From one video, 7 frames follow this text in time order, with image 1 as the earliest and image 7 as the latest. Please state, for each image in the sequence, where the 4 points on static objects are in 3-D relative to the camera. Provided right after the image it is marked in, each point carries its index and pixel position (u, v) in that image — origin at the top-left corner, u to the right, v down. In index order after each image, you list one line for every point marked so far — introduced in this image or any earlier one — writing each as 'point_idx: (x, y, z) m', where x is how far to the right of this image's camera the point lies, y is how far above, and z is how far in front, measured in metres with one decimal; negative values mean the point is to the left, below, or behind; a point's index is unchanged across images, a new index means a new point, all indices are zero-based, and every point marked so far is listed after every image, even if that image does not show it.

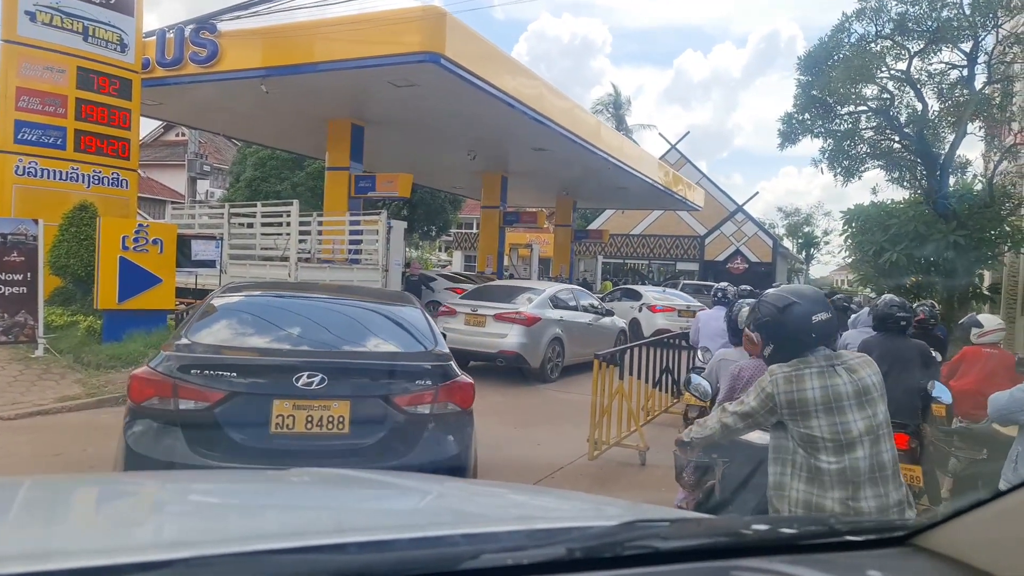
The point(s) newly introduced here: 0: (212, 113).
0: (-6.3, +3.7, +16.1) m
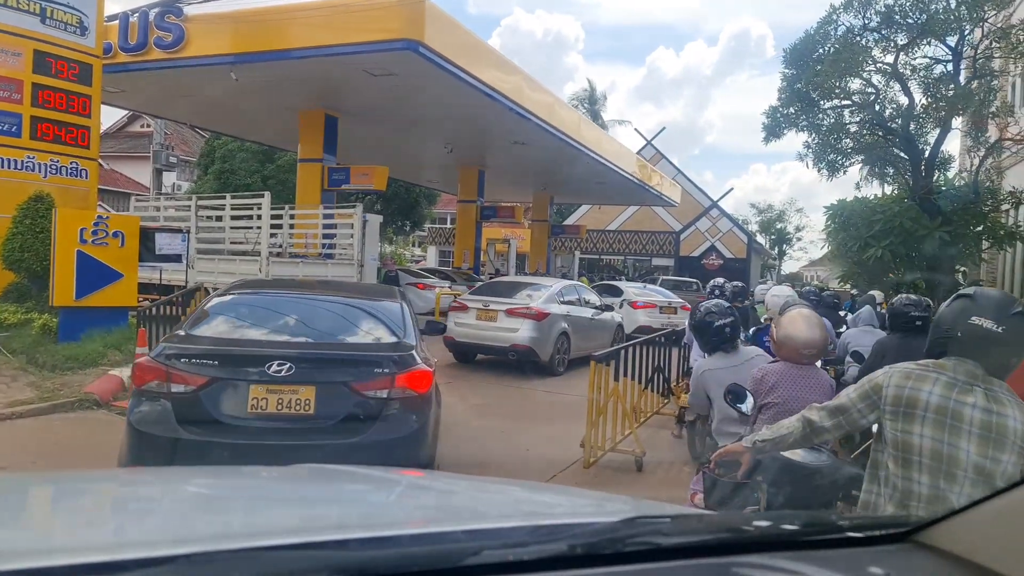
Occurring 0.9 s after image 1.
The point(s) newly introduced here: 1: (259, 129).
0: (-6.8, +3.8, +15.6) m
1: (-6.0, +3.9, +18.6) m
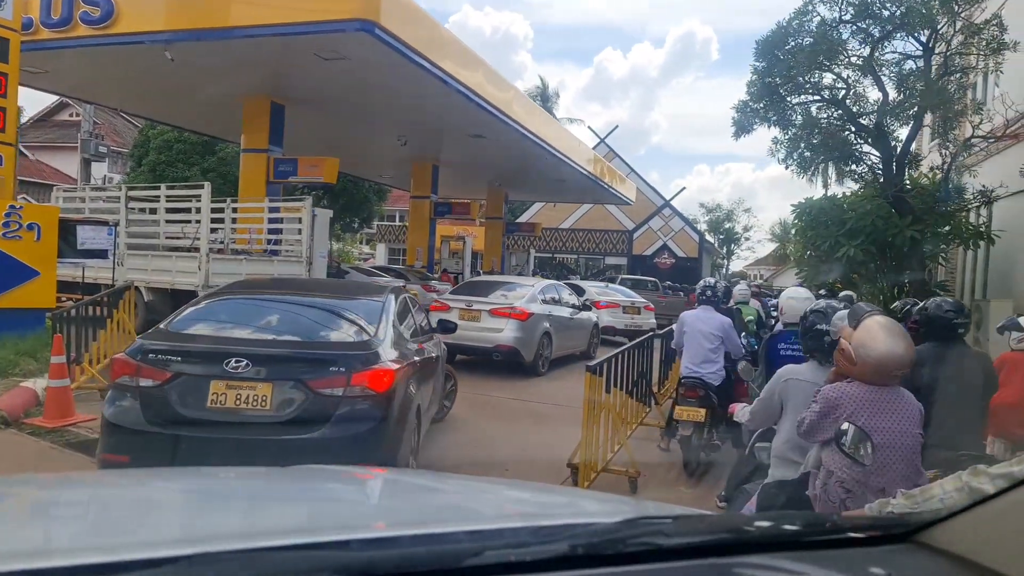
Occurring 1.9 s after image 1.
0: (-7.7, +3.8, +14.7) m
1: (-7.1, +3.9, +17.7) m
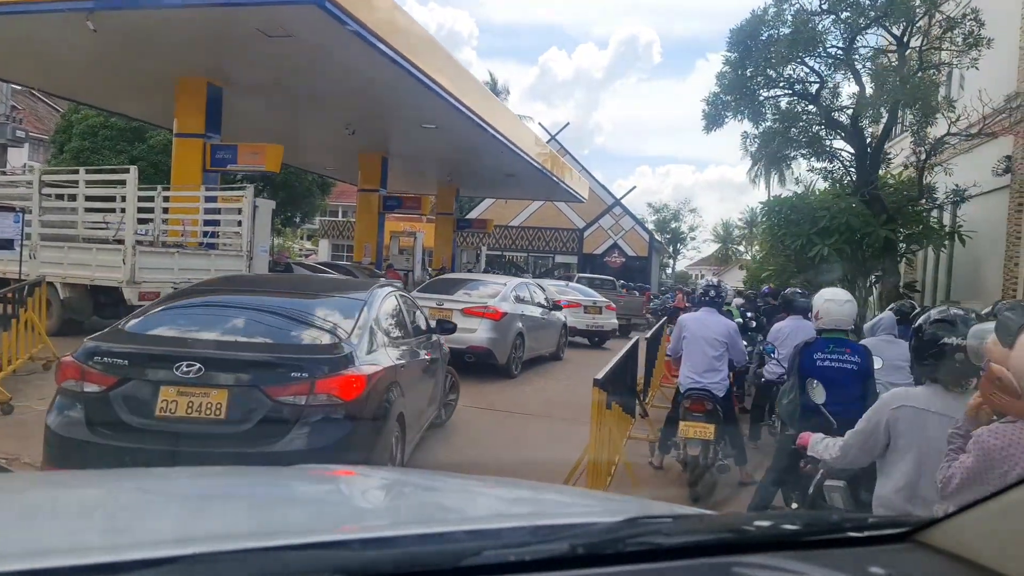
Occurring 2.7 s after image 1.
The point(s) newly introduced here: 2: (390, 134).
0: (-8.5, +3.9, +13.6) m
1: (-8.2, +4.0, +16.6) m
2: (-2.8, +3.5, +17.6) m
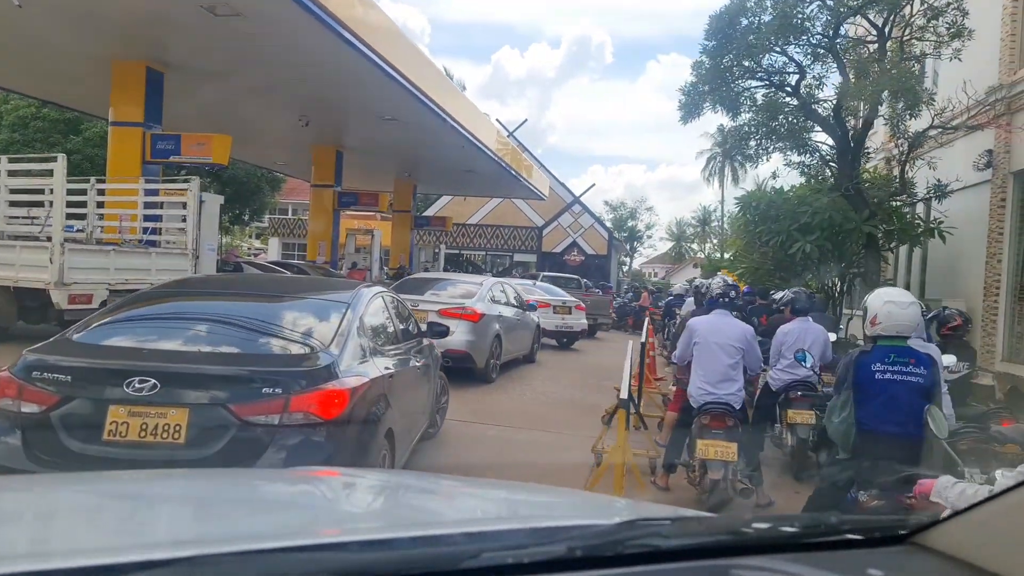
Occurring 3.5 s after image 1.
0: (-9.2, +3.9, +12.6) m
1: (-9.0, +3.9, +15.6) m
2: (-3.7, +3.5, +16.9) m
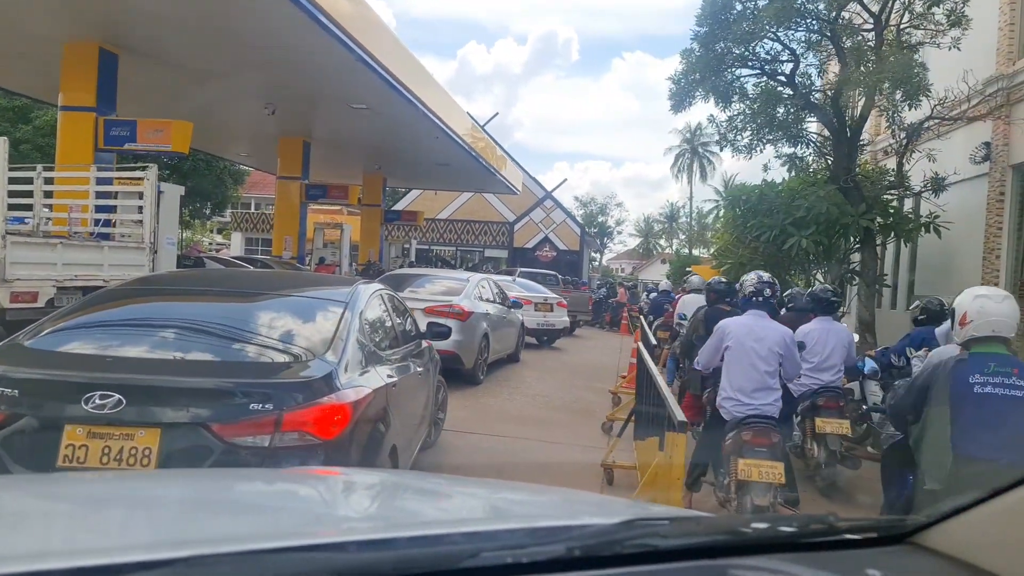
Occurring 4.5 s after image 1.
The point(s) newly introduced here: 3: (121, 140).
0: (-9.6, +3.9, +11.8) m
1: (-9.5, +4.0, +14.8) m
2: (-4.3, +3.6, +16.4) m
3: (-5.9, +2.2, +11.8) m
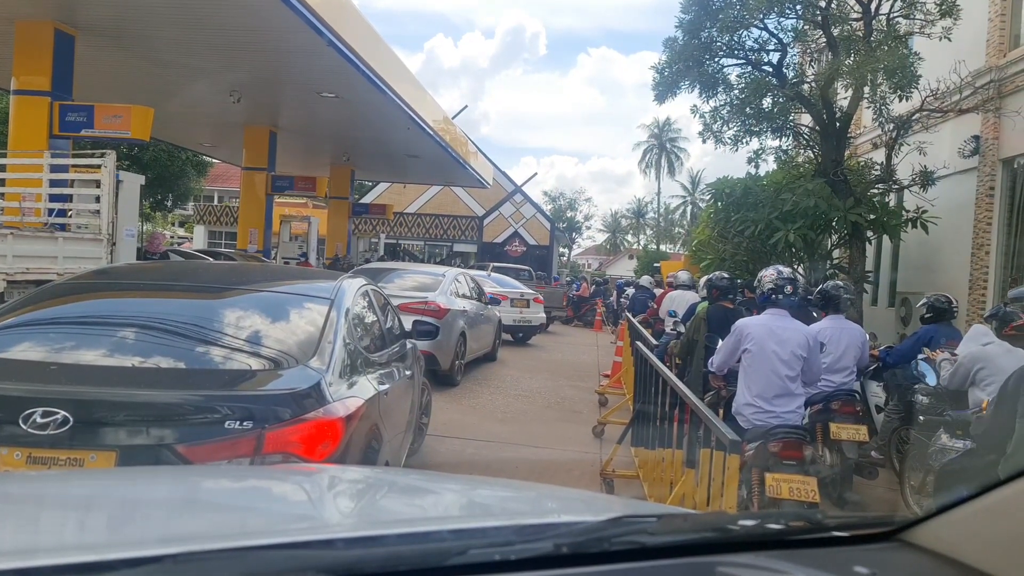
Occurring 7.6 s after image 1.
0: (-9.9, +4.0, +11.1) m
1: (-10.0, +4.1, +14.1) m
2: (-4.8, +3.7, +15.9) m
3: (-6.3, +2.3, +11.3) m
